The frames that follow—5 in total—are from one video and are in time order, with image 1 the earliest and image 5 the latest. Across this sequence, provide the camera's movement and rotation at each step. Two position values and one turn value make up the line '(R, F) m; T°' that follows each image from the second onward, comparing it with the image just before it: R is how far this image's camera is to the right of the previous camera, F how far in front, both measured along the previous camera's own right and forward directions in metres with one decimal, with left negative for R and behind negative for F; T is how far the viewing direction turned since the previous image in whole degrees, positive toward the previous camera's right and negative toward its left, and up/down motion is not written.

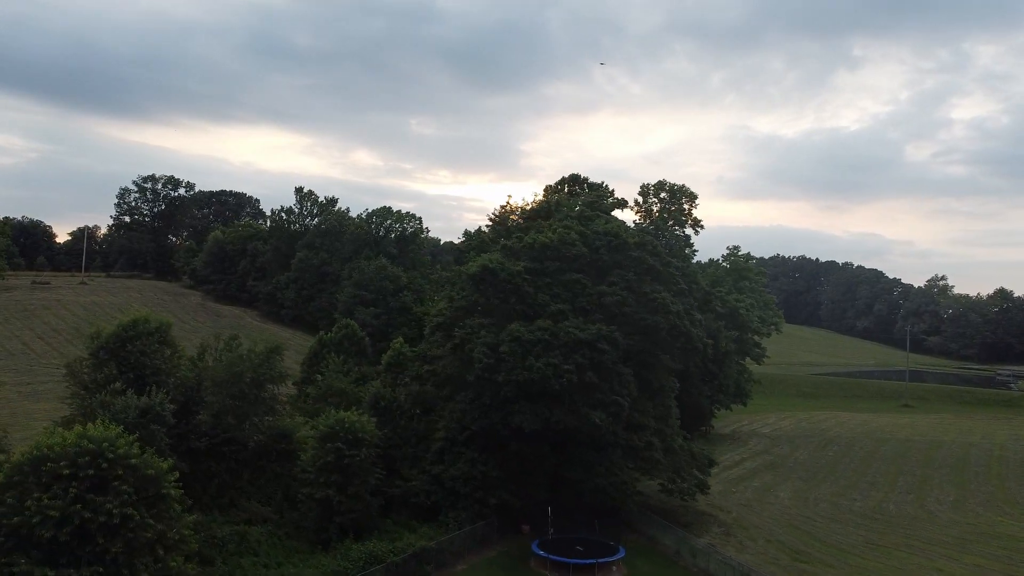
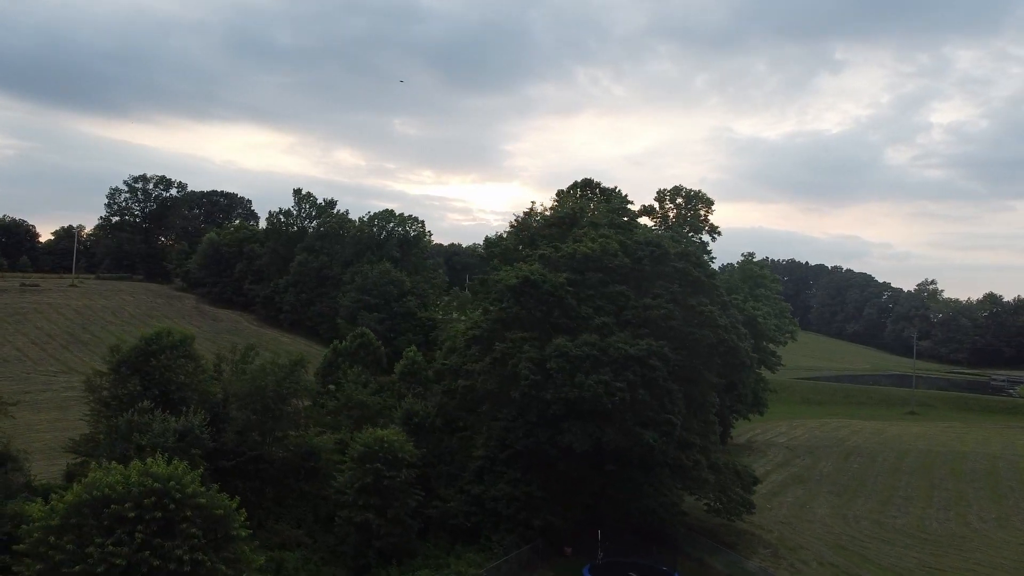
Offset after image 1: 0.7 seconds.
(-1.8, +1.1) m; +1°
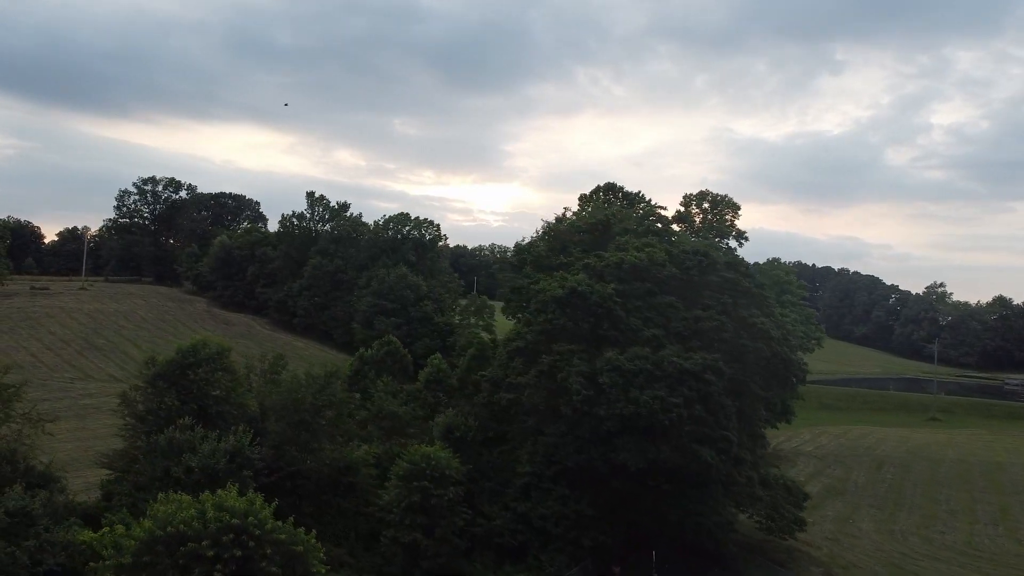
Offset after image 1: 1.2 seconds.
(-1.4, +0.7) m; 0°
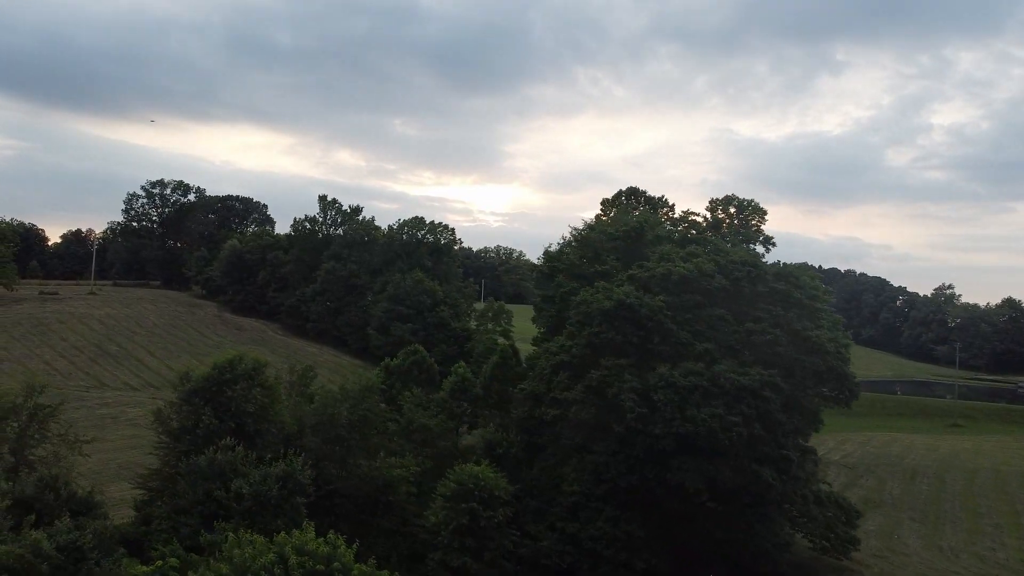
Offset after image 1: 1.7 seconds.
(-1.3, +0.8) m; 0°
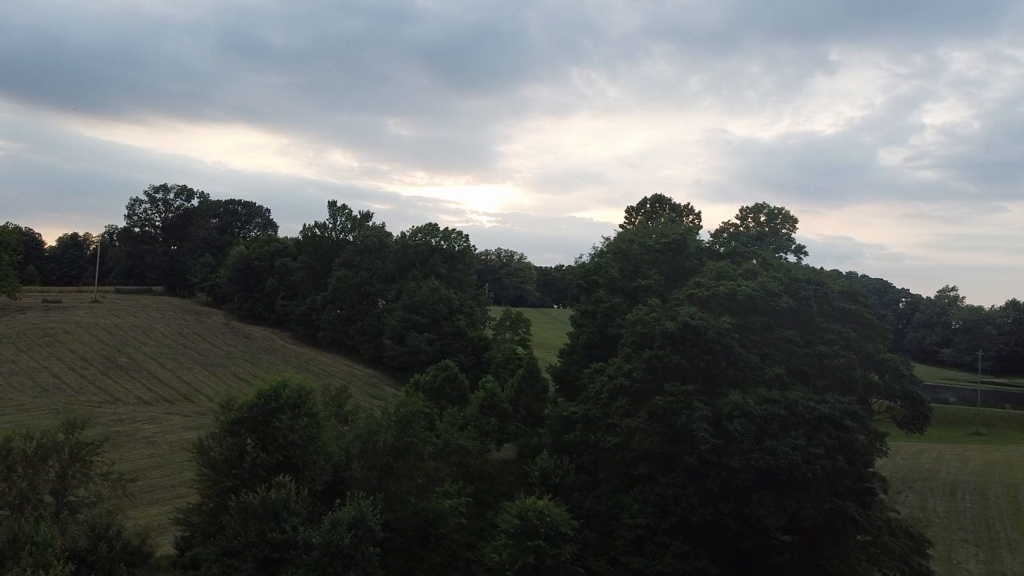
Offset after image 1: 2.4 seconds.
(-1.8, +1.2) m; +1°
